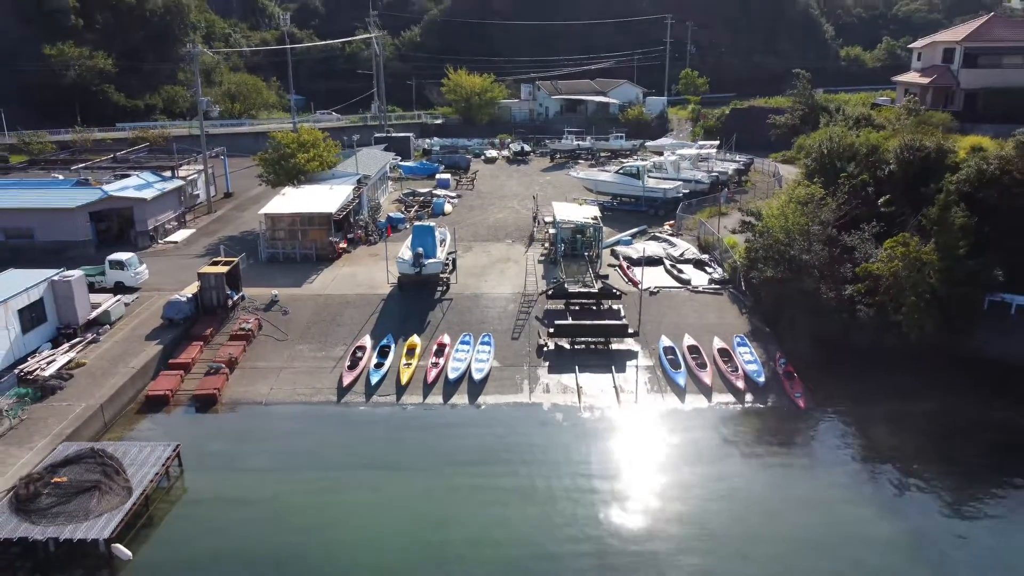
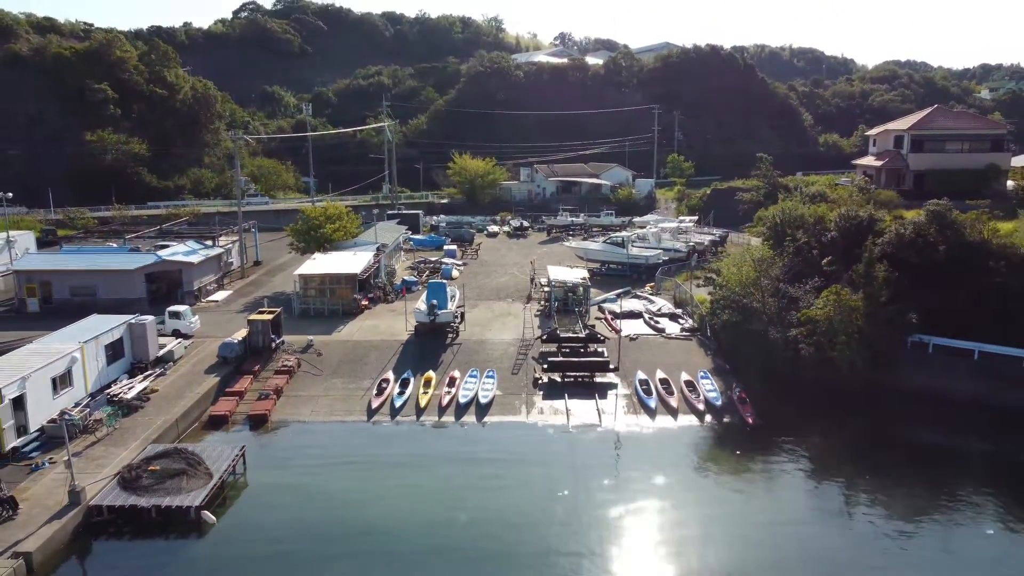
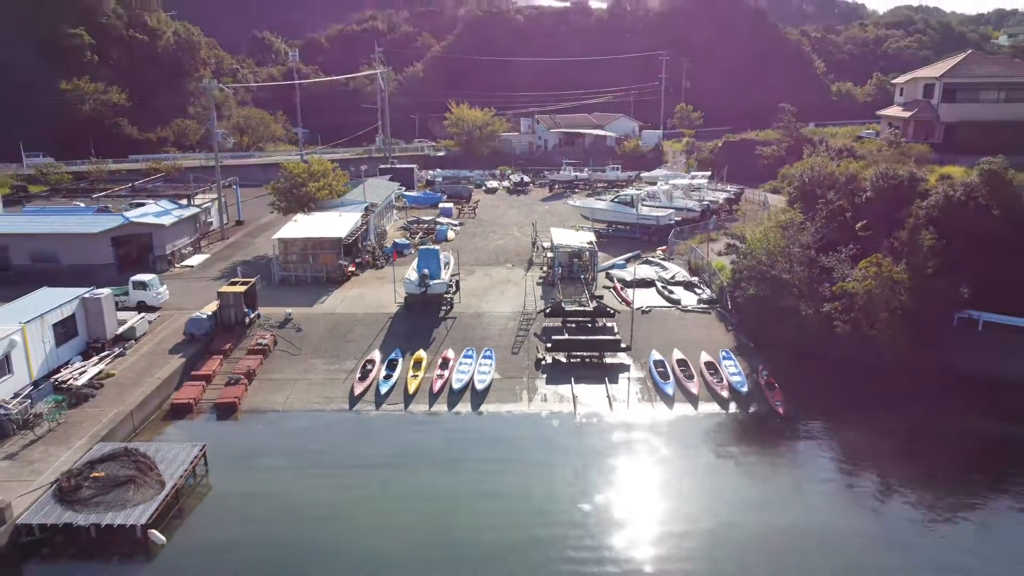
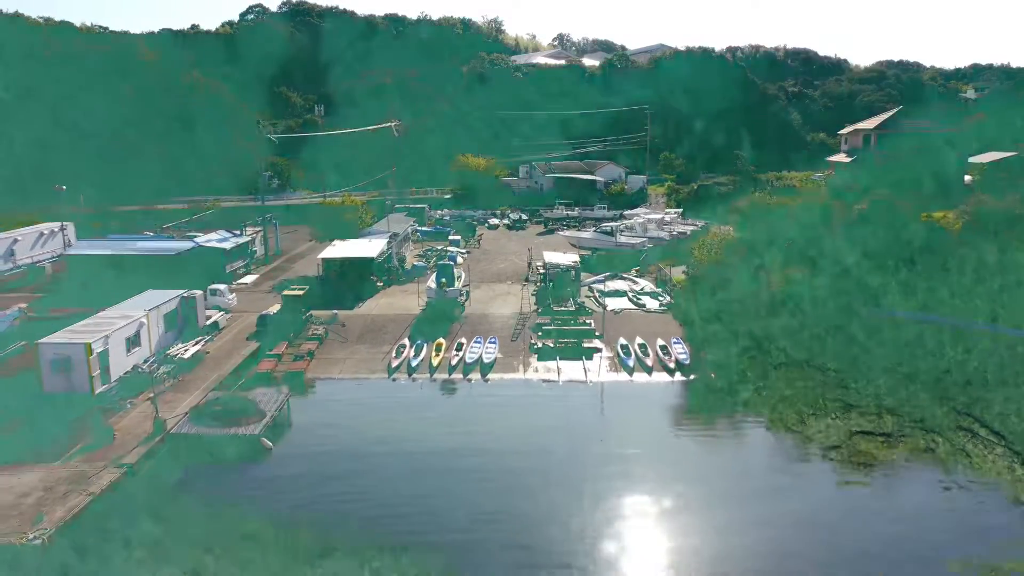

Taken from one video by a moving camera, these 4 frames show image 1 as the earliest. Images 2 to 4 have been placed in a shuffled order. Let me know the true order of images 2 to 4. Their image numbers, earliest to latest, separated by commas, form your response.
3, 2, 4
